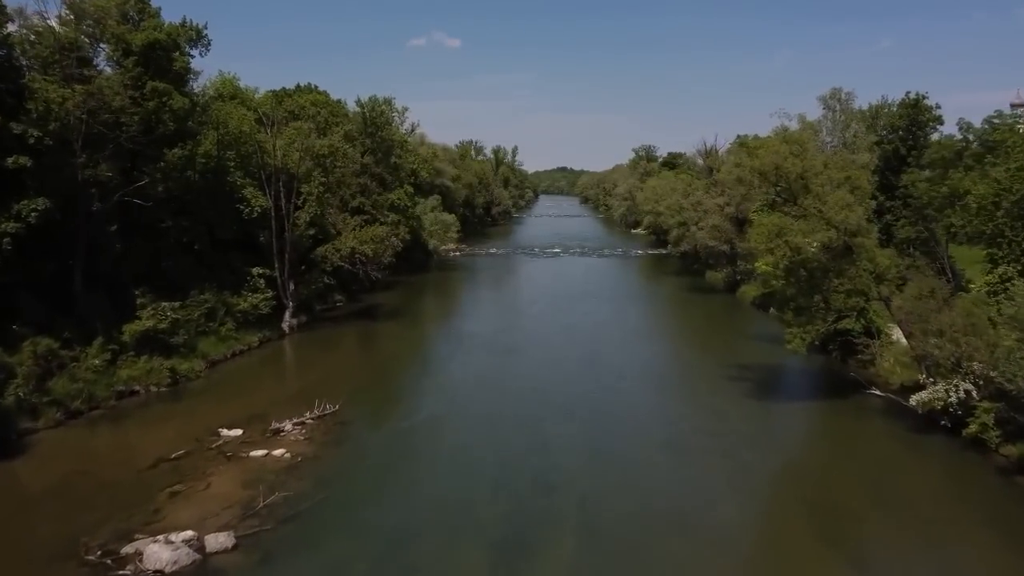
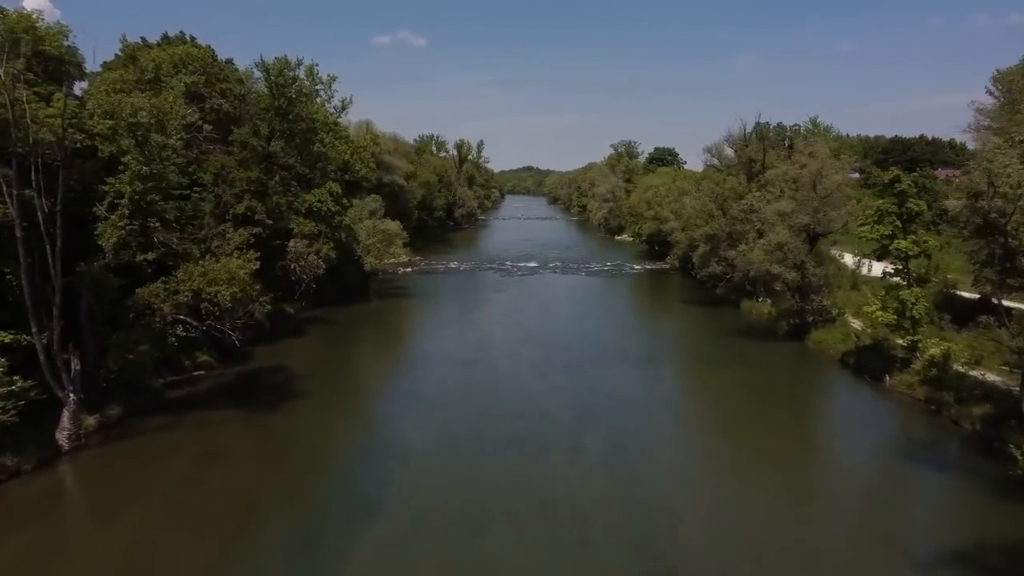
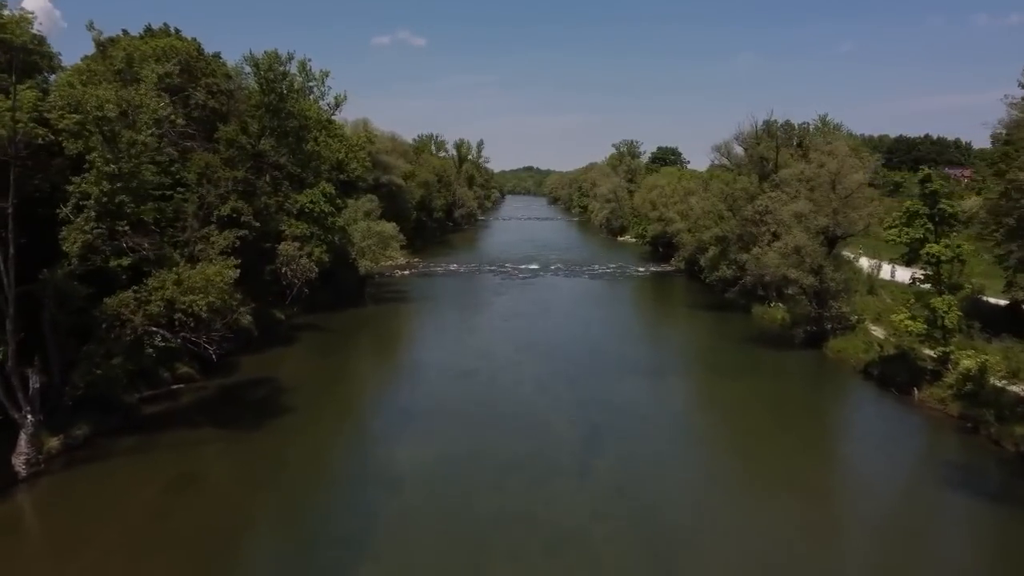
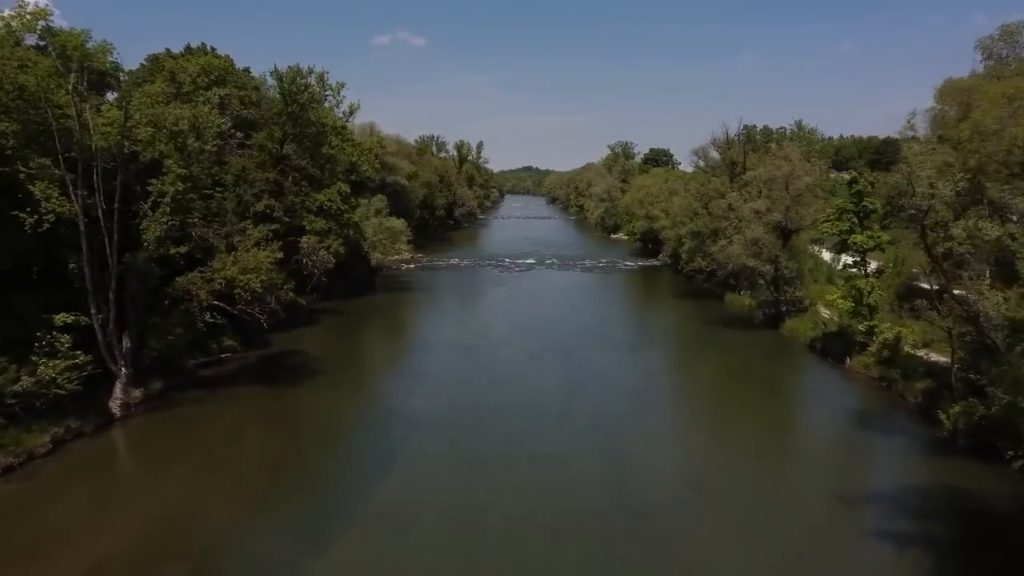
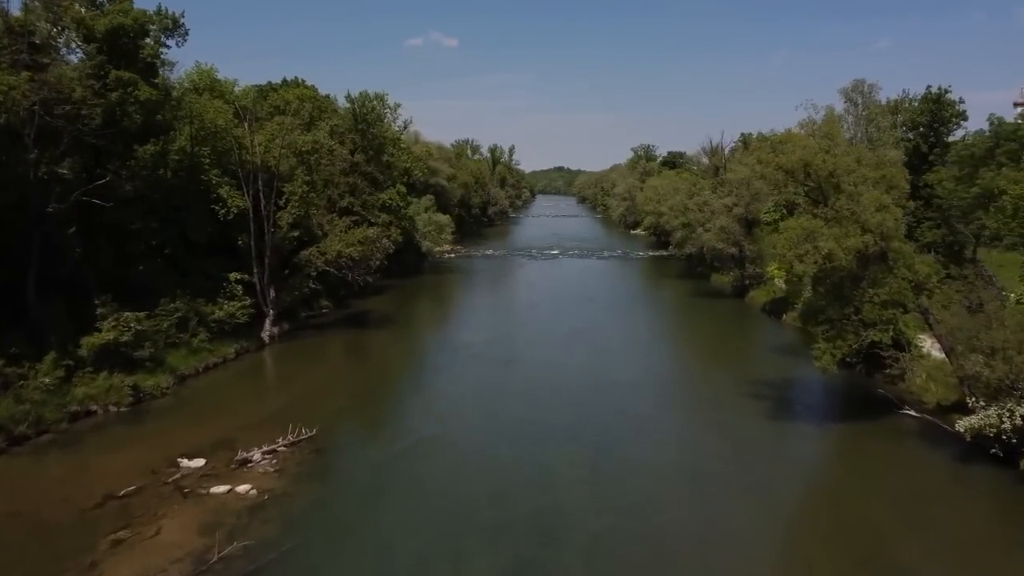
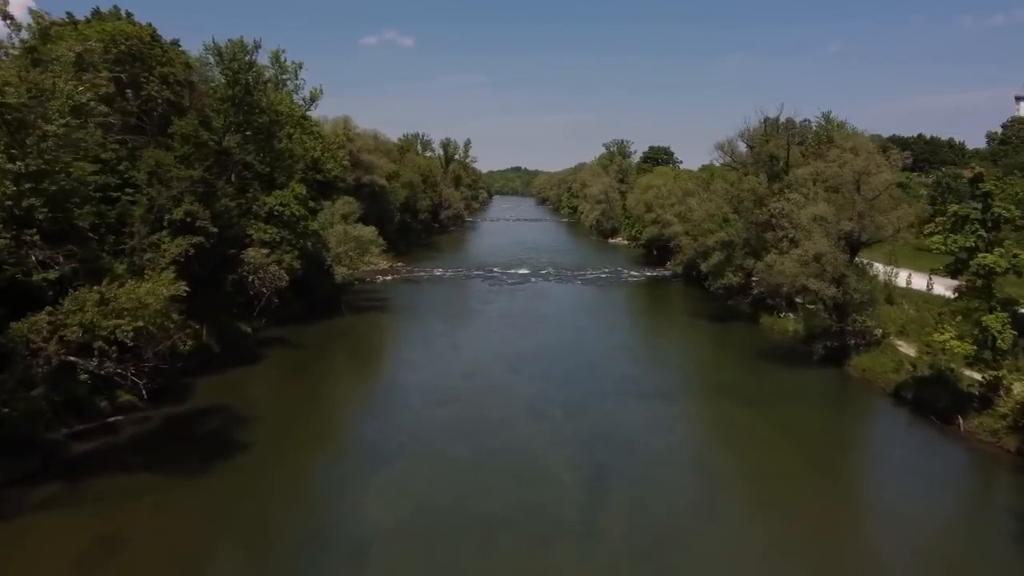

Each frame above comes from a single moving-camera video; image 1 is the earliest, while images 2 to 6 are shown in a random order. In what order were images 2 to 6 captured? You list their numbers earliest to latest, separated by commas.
5, 4, 2, 3, 6
